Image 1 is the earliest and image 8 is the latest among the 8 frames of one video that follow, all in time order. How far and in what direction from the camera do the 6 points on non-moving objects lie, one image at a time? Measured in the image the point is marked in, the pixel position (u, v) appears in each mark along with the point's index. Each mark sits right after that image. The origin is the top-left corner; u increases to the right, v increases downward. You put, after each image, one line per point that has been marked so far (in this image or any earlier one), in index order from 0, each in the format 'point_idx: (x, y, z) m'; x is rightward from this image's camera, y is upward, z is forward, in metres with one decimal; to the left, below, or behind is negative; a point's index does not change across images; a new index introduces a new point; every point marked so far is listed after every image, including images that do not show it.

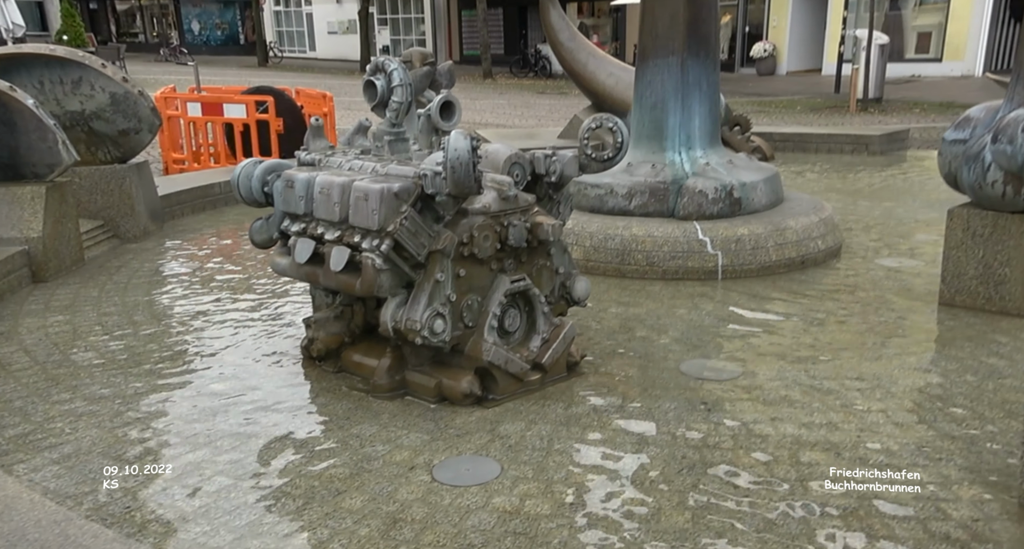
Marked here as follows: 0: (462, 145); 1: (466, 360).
0: (-0.2, +0.6, +3.5) m
1: (-0.2, -0.5, +4.0) m
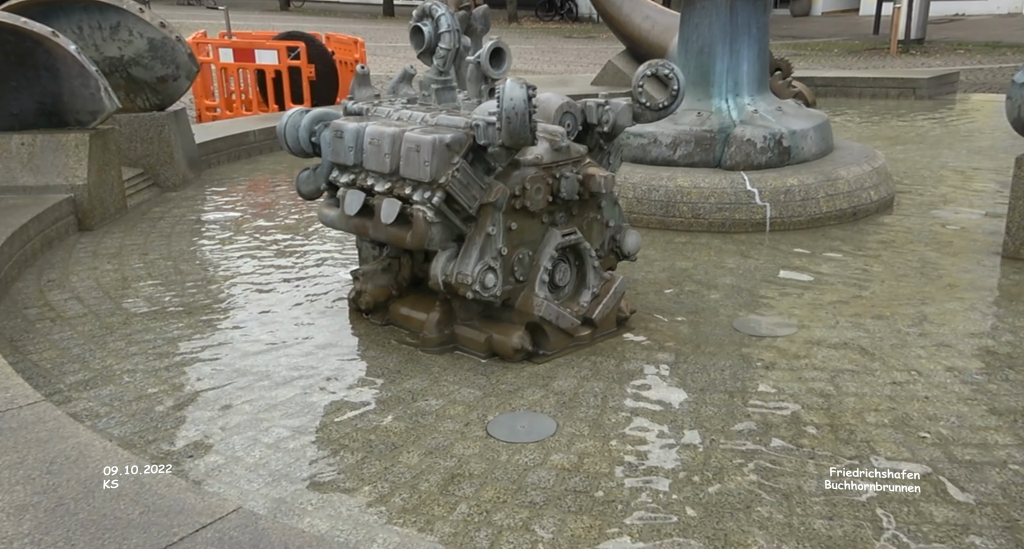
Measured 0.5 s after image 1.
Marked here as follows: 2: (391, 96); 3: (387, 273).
0: (0.0, +0.8, +3.4) m
1: (0.0, -0.2, +4.0) m
2: (-0.8, +1.2, +5.1) m
3: (-0.7, 0.0, +4.7) m
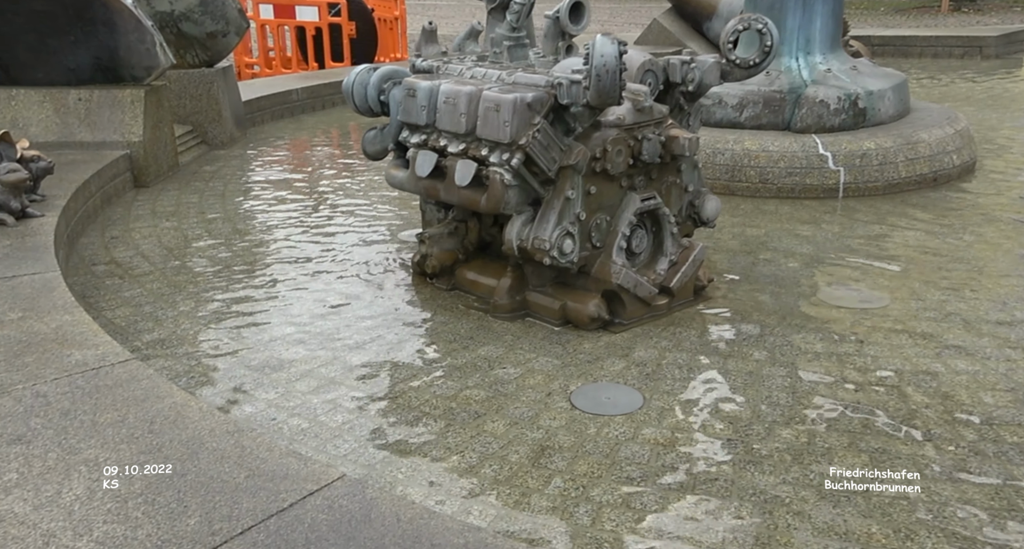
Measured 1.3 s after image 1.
0: (+0.4, +0.9, +3.2) m
1: (+0.4, 0.0, +3.9) m
2: (-0.3, +1.4, +5.0) m
3: (-0.3, +0.2, +4.6) m
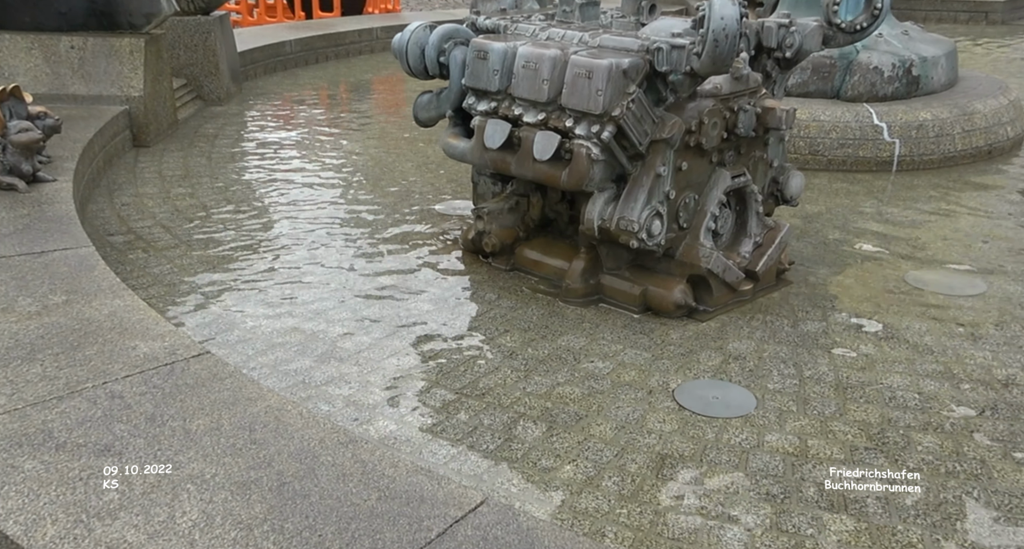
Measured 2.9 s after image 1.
0: (+0.8, +1.0, +2.9) m
1: (+0.8, 0.0, +3.6) m
2: (0.0, +1.6, +4.6) m
3: (0.0, +0.3, +4.3) m
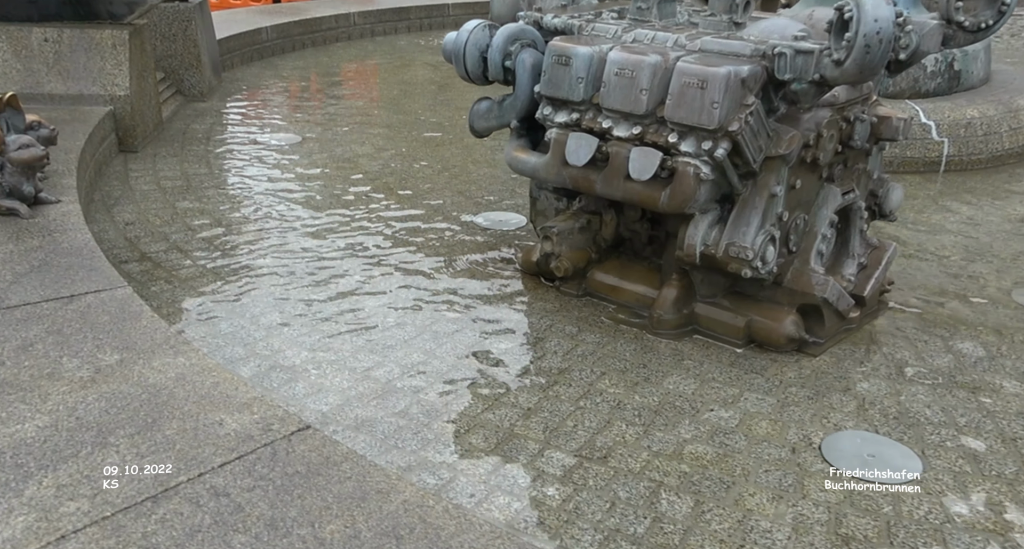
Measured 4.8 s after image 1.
0: (+1.2, +0.8, +2.6) m
1: (+1.2, -0.1, +3.3) m
2: (+0.4, +1.5, +4.2) m
3: (+0.4, +0.2, +4.0) m
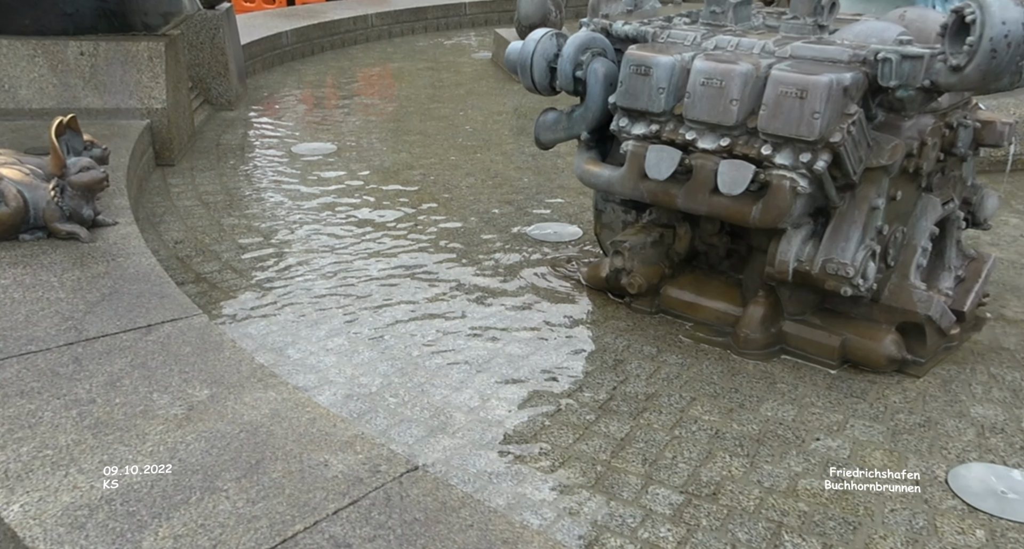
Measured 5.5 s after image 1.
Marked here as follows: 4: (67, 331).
0: (+1.5, +0.8, +2.4) m
1: (+1.5, -0.1, +3.2) m
2: (+0.7, +1.4, +4.1) m
3: (+0.7, +0.2, +3.8) m
4: (-1.6, -0.2, +2.8) m
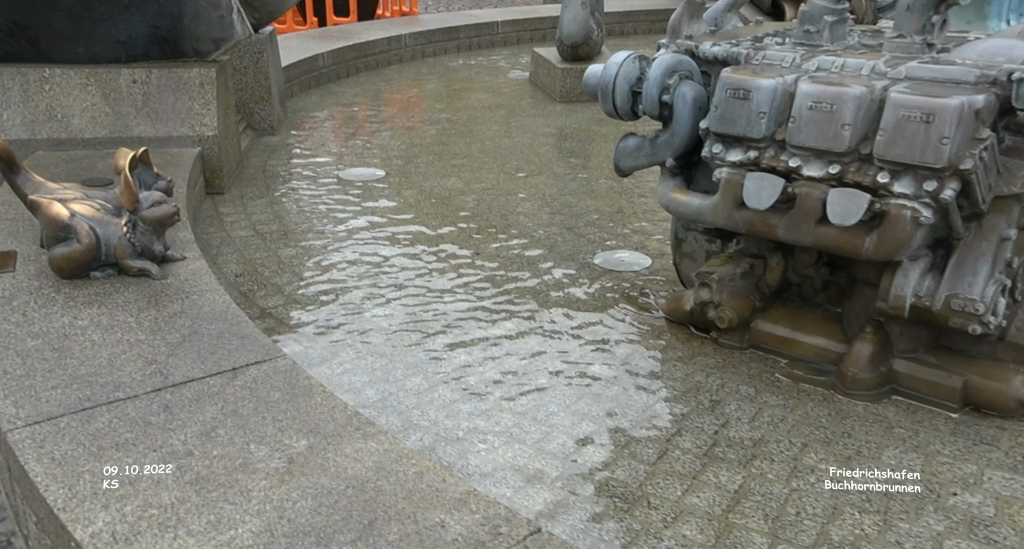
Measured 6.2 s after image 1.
0: (+1.9, +0.7, +2.2) m
1: (+1.9, -0.3, +3.0) m
2: (+1.1, +1.2, +4.0) m
3: (+1.1, 0.0, +3.7) m
4: (-1.2, -0.4, +2.7) m
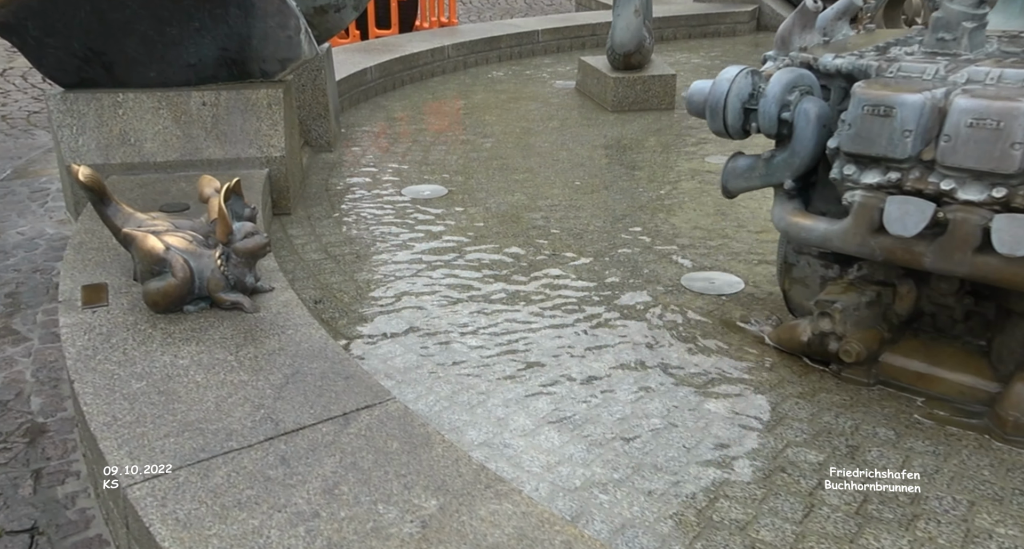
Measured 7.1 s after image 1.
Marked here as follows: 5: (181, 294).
0: (+2.3, +0.6, +1.9) m
1: (+2.3, -0.4, +2.6) m
2: (+1.6, +1.1, +3.7) m
3: (+1.6, -0.1, +3.4) m
4: (-0.8, -0.5, +2.5) m
5: (-1.5, -0.1, +3.4) m
